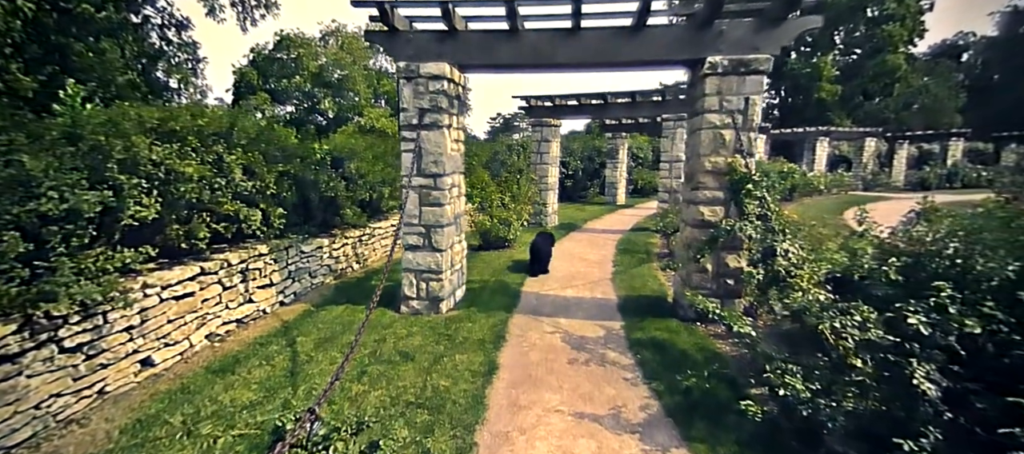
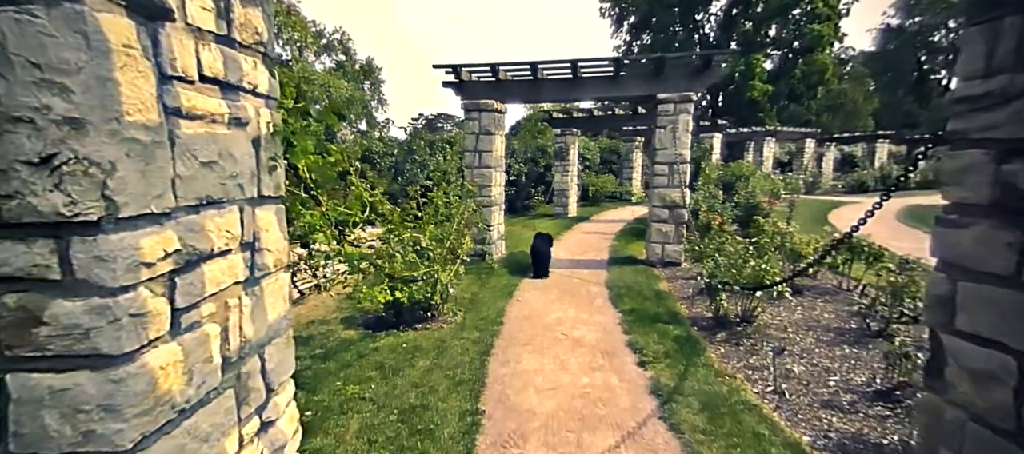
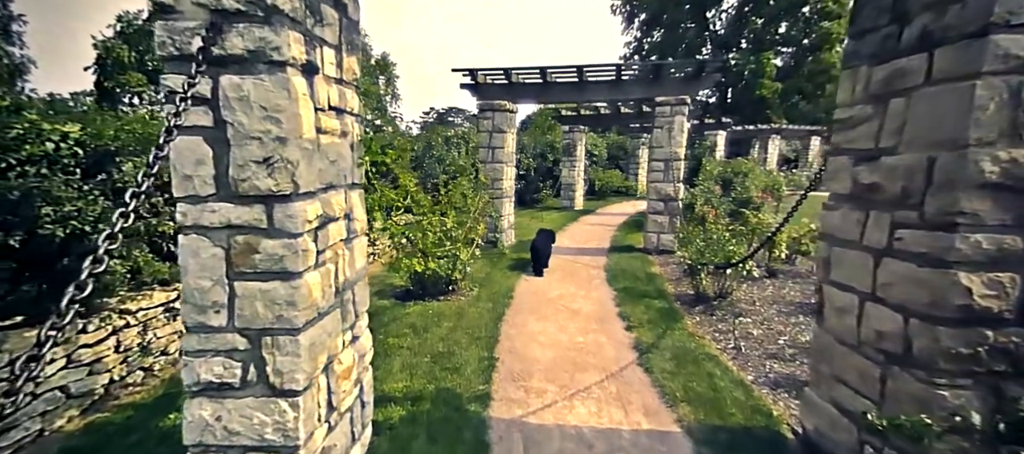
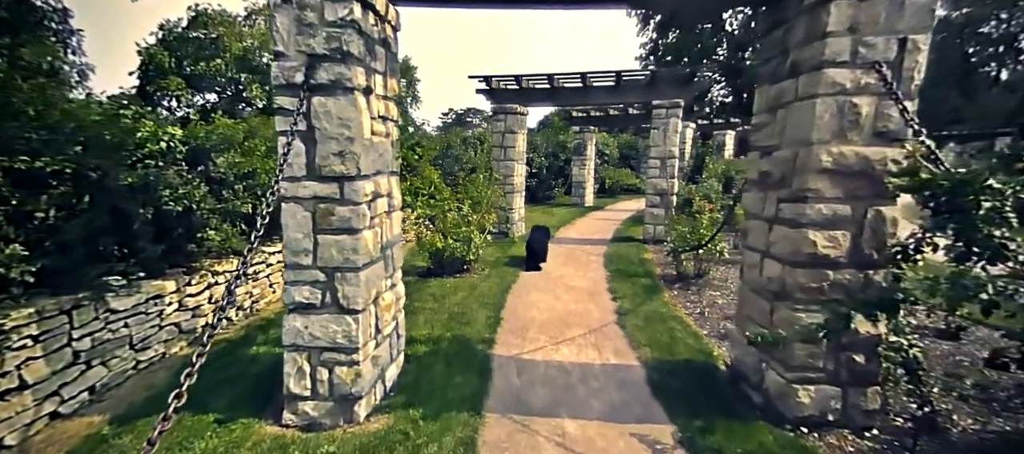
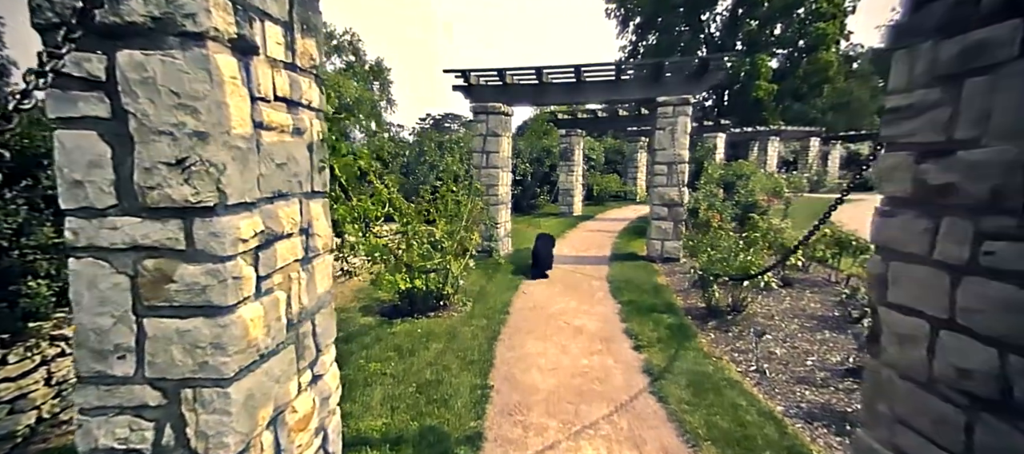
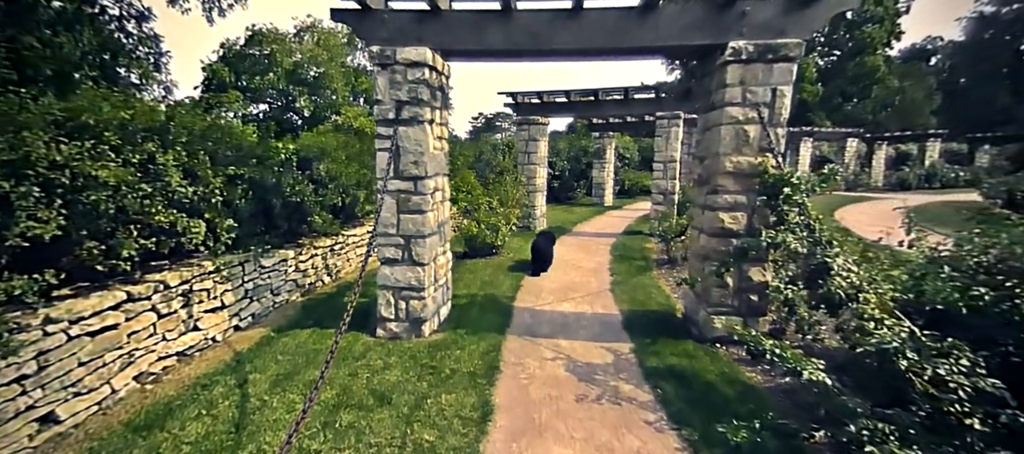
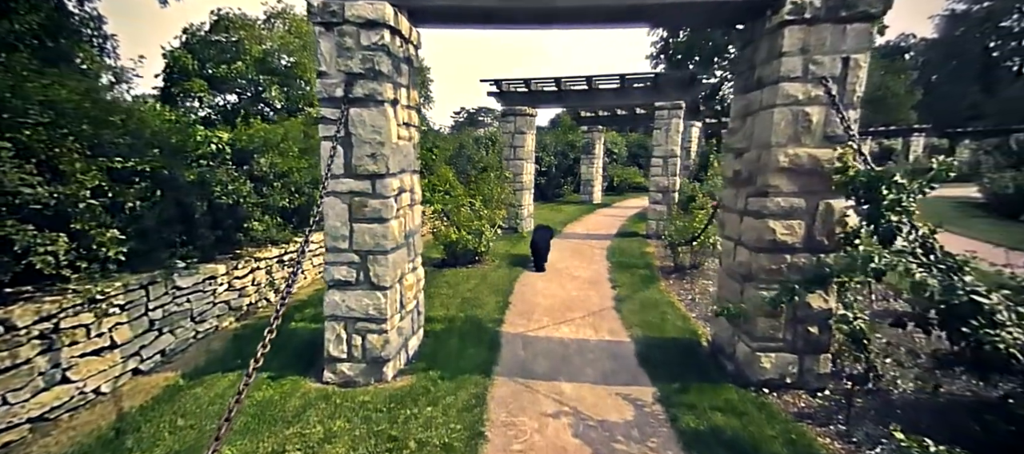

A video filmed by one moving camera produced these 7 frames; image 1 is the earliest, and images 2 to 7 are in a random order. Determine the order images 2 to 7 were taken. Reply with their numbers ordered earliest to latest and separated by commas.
6, 7, 4, 3, 5, 2
